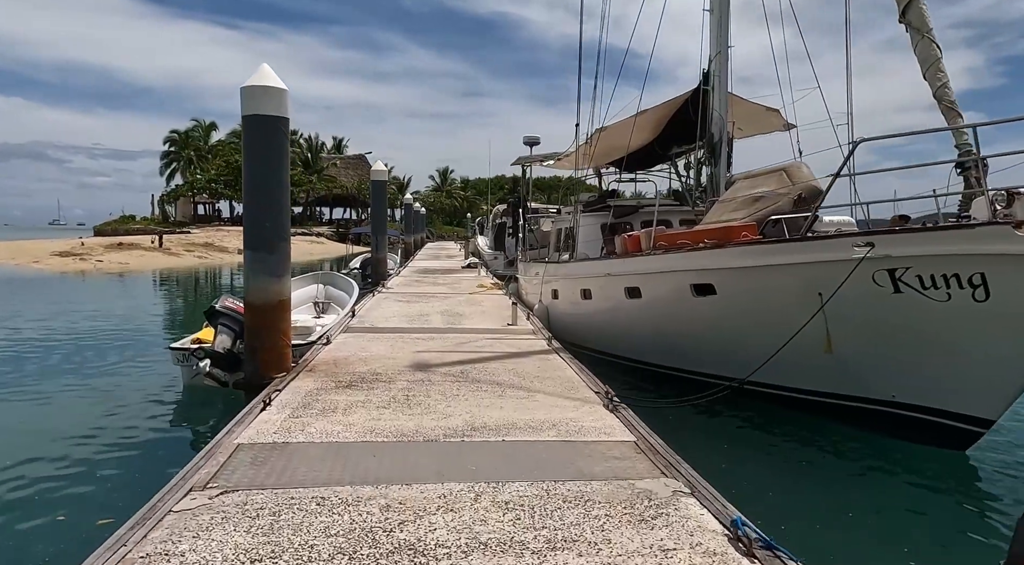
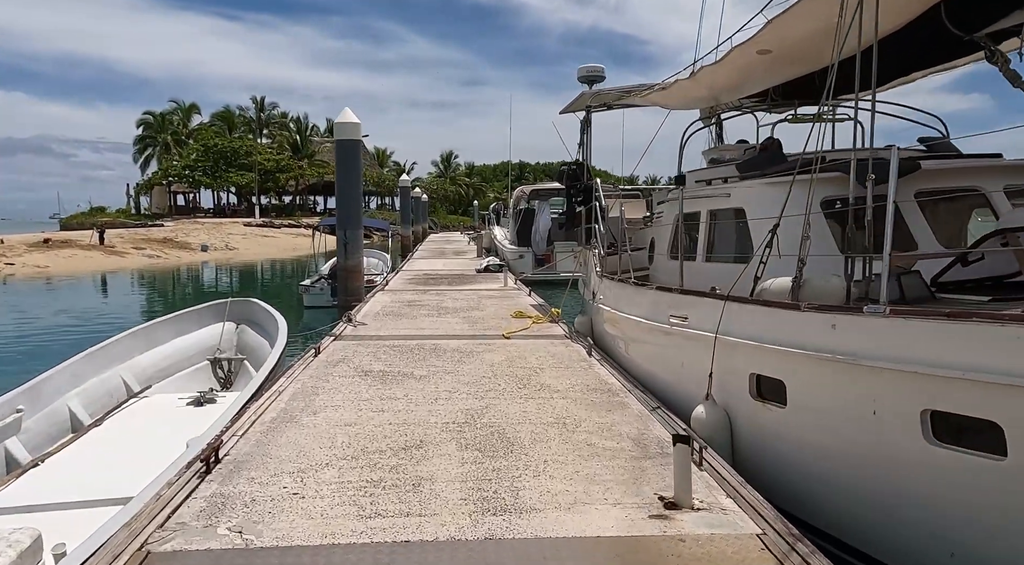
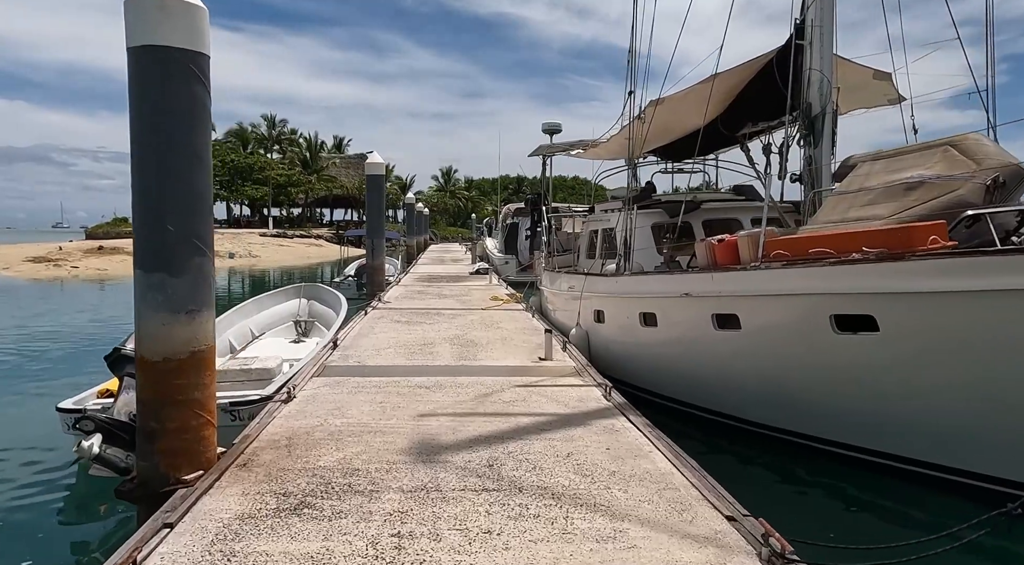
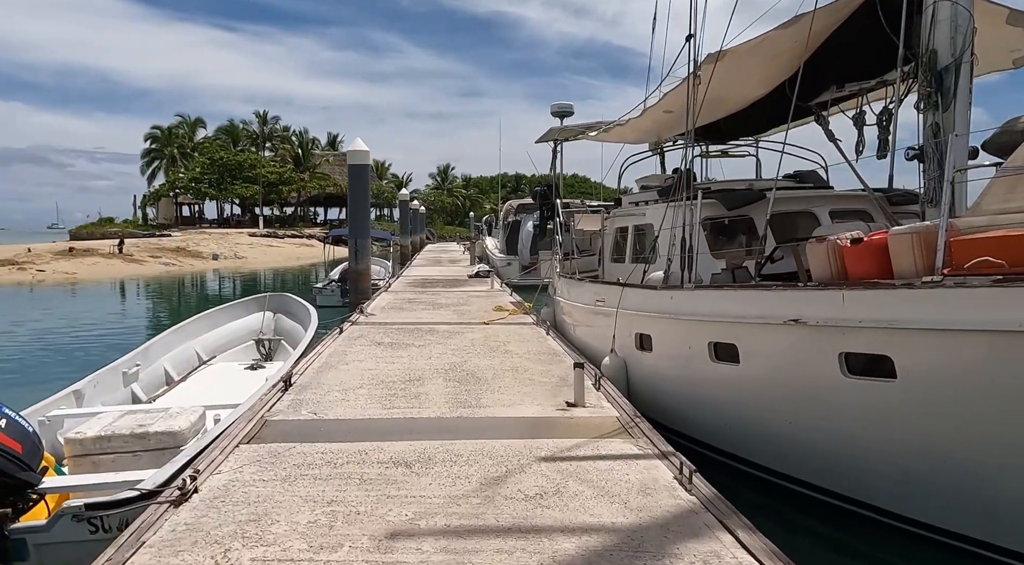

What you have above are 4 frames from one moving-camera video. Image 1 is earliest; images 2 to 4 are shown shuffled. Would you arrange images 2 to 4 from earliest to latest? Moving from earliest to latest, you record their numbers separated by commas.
3, 4, 2
